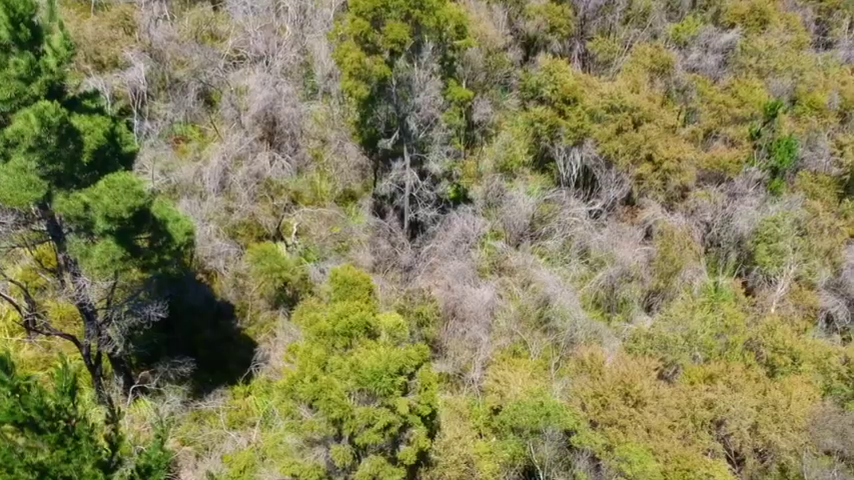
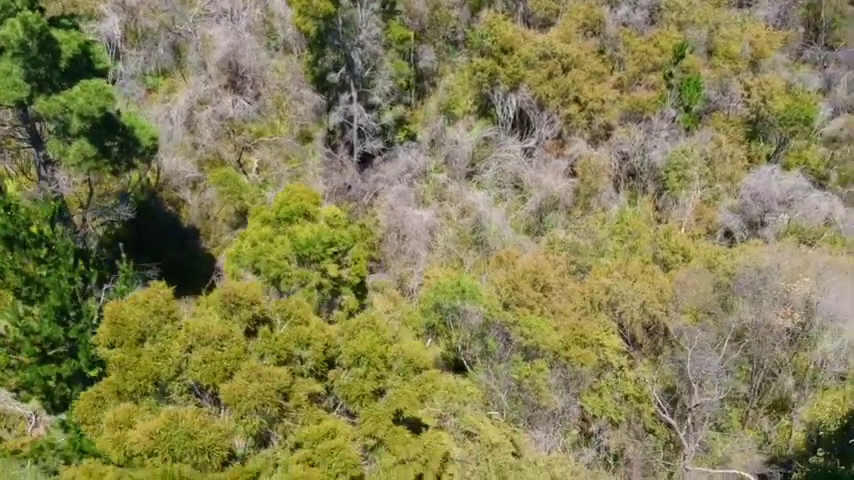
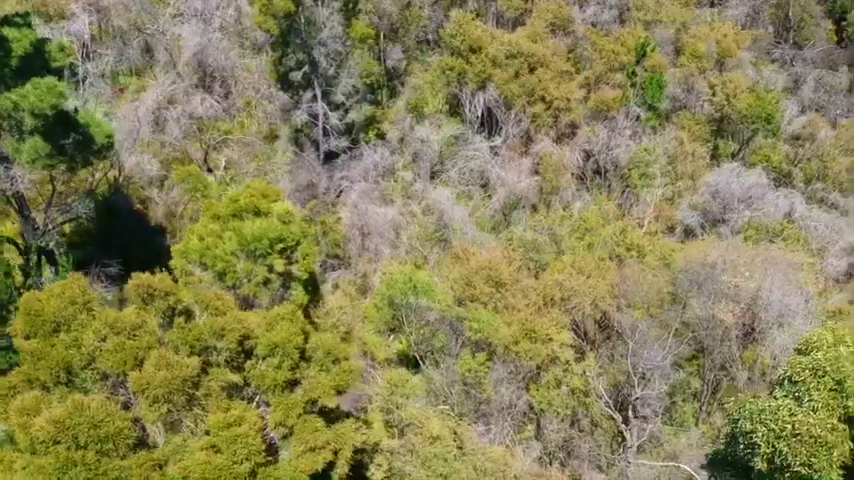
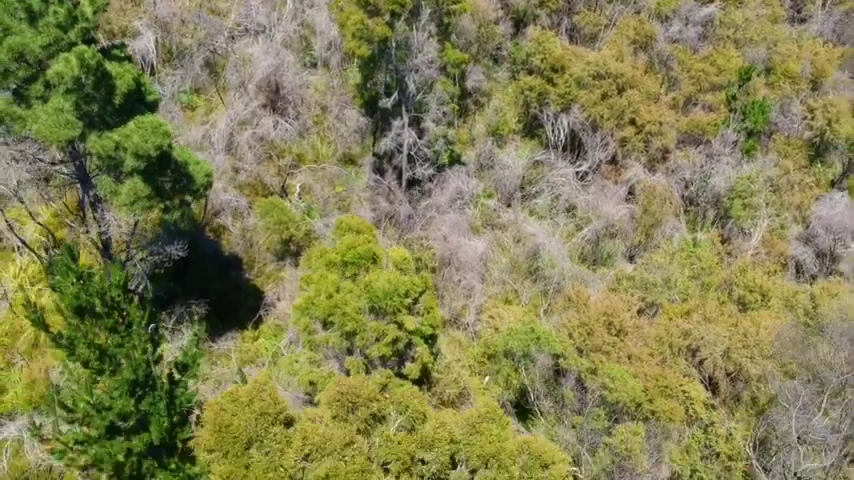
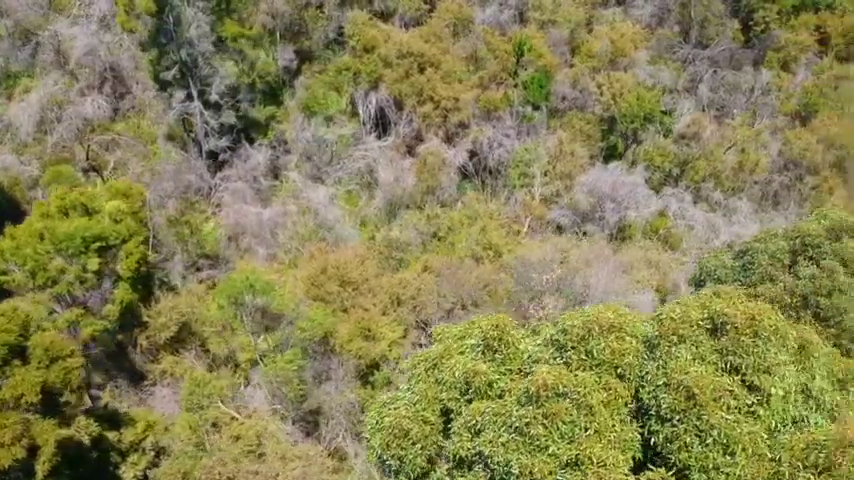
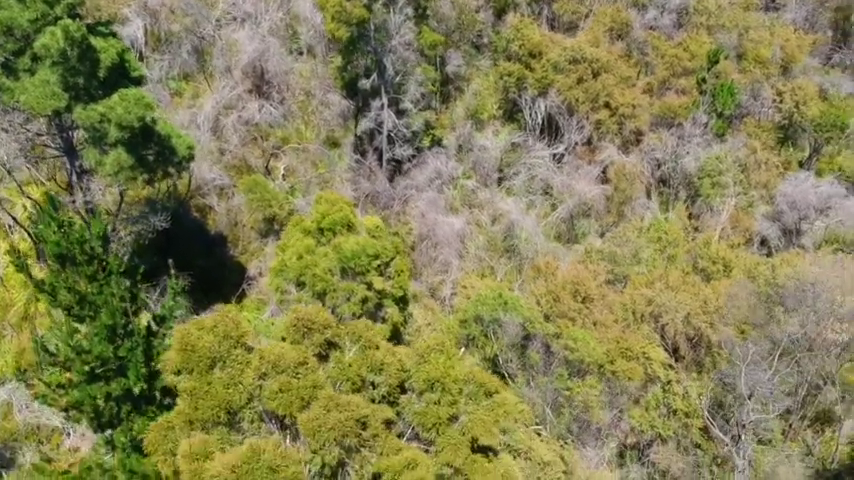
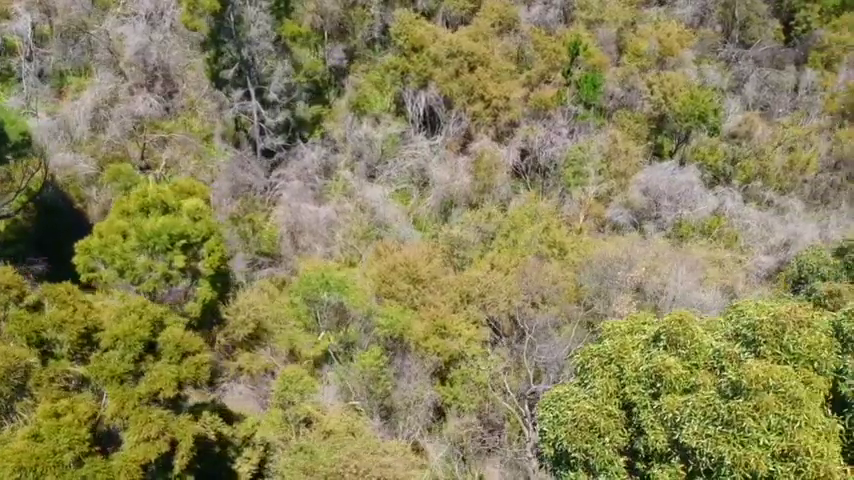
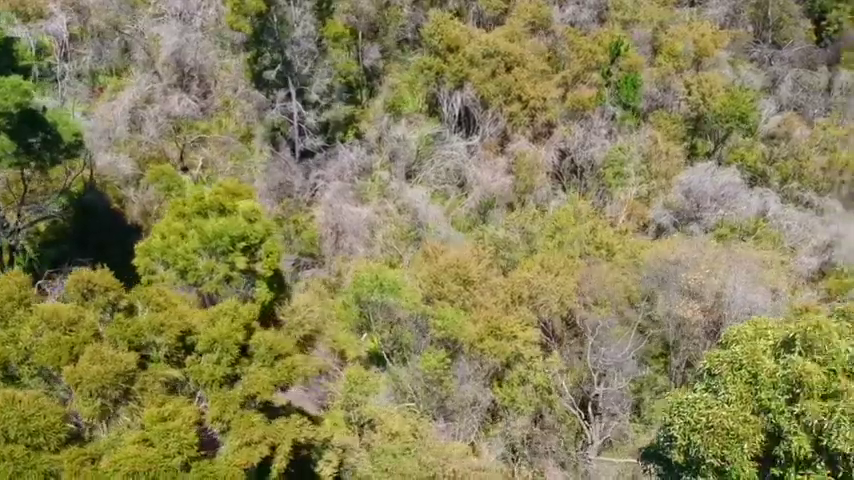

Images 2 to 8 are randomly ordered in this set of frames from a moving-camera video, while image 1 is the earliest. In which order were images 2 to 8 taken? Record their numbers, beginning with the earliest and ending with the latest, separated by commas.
4, 6, 2, 3, 8, 7, 5
